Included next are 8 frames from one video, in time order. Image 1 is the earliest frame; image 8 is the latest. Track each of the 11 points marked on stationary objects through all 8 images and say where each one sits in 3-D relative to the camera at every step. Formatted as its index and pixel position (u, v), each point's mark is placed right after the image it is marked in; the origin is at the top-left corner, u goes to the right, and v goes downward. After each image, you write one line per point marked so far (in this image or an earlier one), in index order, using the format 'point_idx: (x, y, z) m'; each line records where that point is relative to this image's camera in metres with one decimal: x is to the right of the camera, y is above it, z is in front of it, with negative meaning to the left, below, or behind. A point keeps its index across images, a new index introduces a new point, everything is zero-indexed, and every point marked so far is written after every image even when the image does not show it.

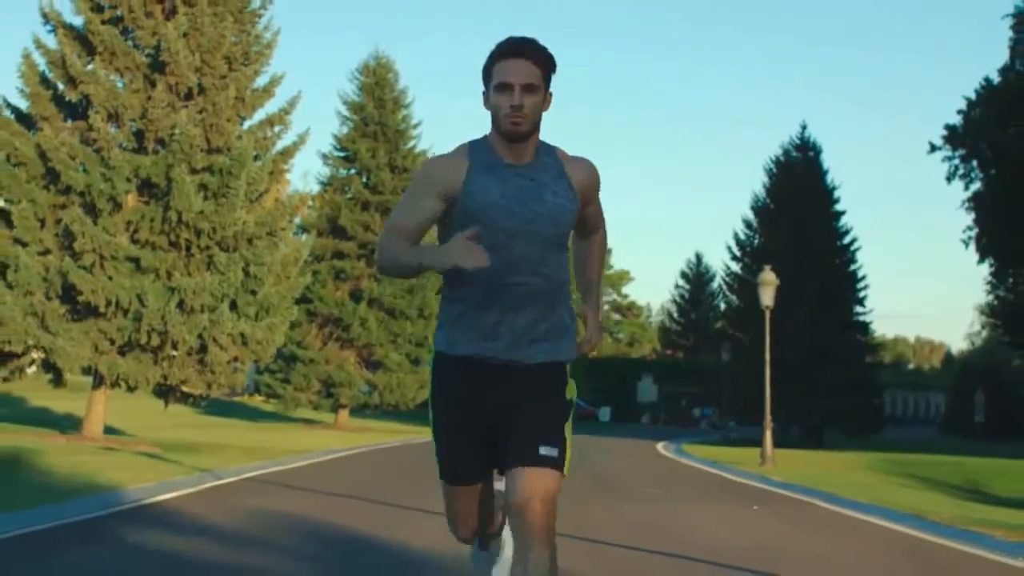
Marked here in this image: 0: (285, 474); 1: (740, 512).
0: (-3.1, -2.6, +18.9) m
1: (+2.7, -2.5, +15.5) m
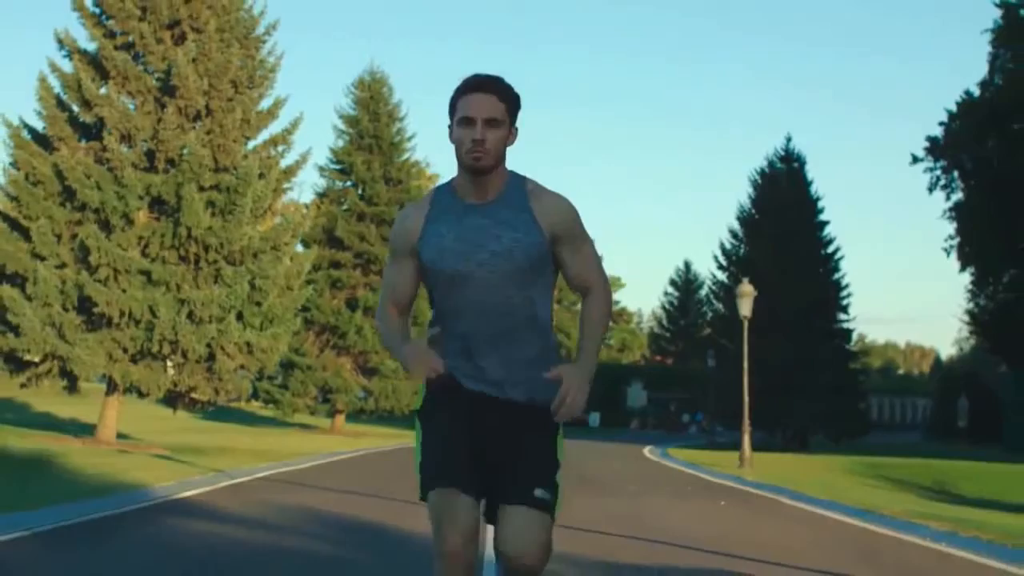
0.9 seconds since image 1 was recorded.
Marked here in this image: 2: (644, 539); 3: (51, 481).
0: (-3.2, -2.8, +20.4) m
1: (+2.6, -2.7, +17.1) m
2: (+1.4, -2.4, +13.2) m
3: (-6.4, -2.6, +18.9) m
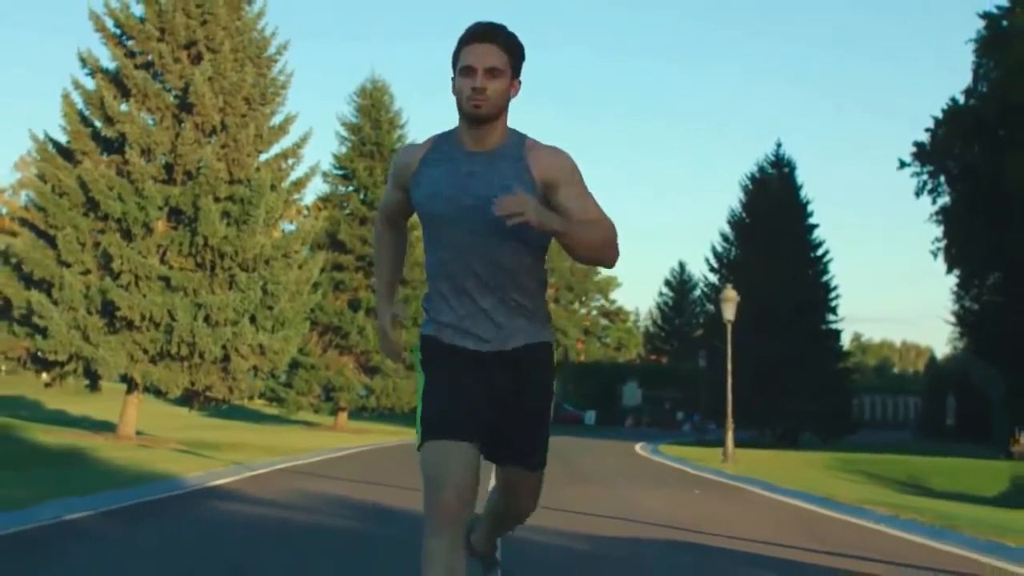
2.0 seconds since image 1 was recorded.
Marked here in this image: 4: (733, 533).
0: (-3.3, -2.9, +22.3) m
1: (+2.5, -2.9, +19.0) m
2: (+1.4, -2.5, +15.1) m
3: (-6.4, -2.8, +20.8) m
4: (+2.2, -2.4, +13.3) m
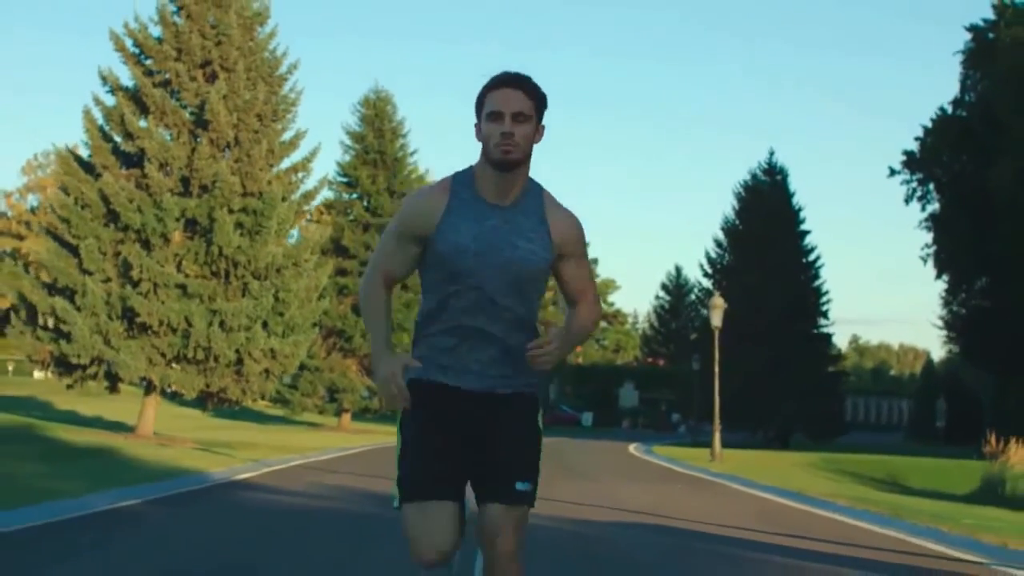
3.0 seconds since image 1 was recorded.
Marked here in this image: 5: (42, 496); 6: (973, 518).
0: (-3.3, -3.1, +24.0) m
1: (+2.5, -3.1, +20.7) m
2: (+1.3, -2.7, +16.8) m
3: (-6.5, -2.9, +22.5) m
4: (+2.2, -2.6, +15.1) m
5: (-5.6, -2.5, +16.3) m
6: (+5.2, -2.6, +15.3) m
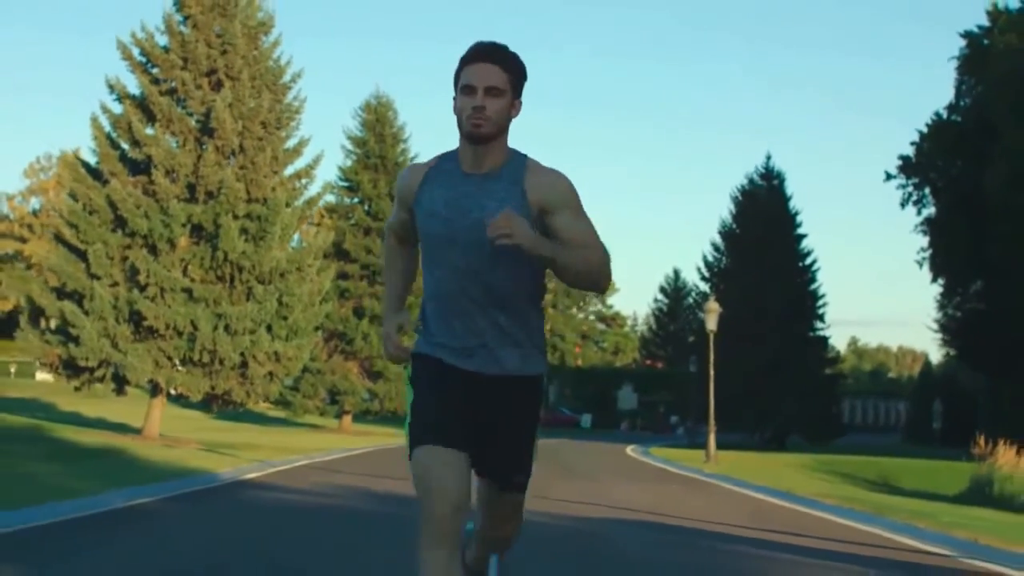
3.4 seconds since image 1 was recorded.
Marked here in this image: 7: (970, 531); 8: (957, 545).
0: (-3.4, -3.2, +24.7) m
1: (+2.5, -3.2, +21.4) m
2: (+1.3, -2.8, +17.5) m
3: (-6.5, -3.0, +23.2) m
4: (+2.1, -2.7, +15.7) m
5: (-5.6, -2.6, +17.0) m
6: (+5.1, -2.7, +16.0) m
7: (+4.8, -2.5, +14.1) m
8: (+4.2, -2.4, +12.7) m
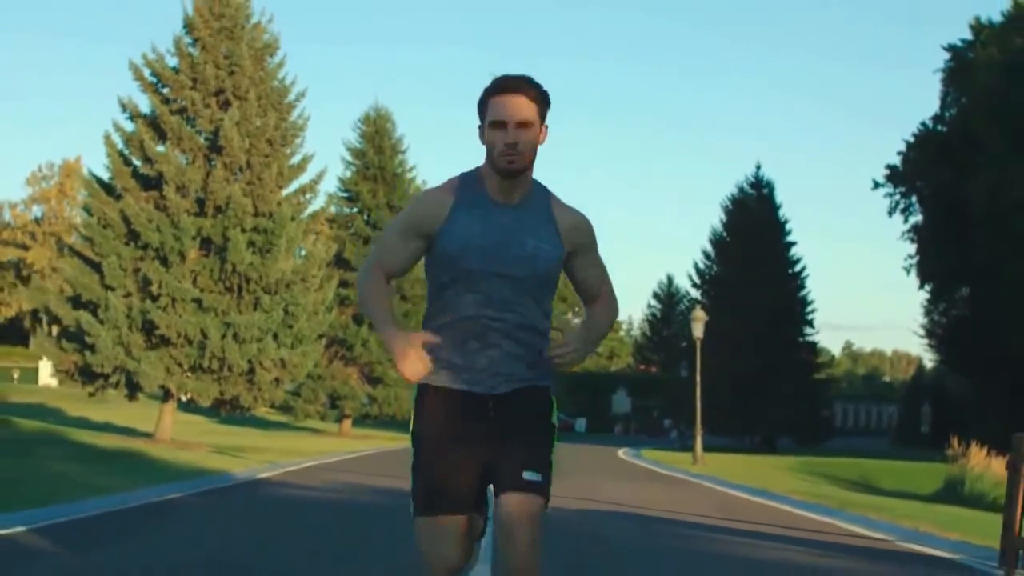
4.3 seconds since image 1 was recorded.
0: (-3.5, -3.4, +26.3) m
1: (+2.4, -3.4, +23.0) m
2: (+1.3, -3.0, +19.1) m
3: (-6.6, -3.2, +24.7) m
4: (+2.1, -2.8, +17.3) m
5: (-5.7, -2.8, +18.6) m
6: (+5.1, -2.9, +17.6) m
7: (+4.7, -2.7, +15.8) m
8: (+4.1, -2.6, +14.3) m
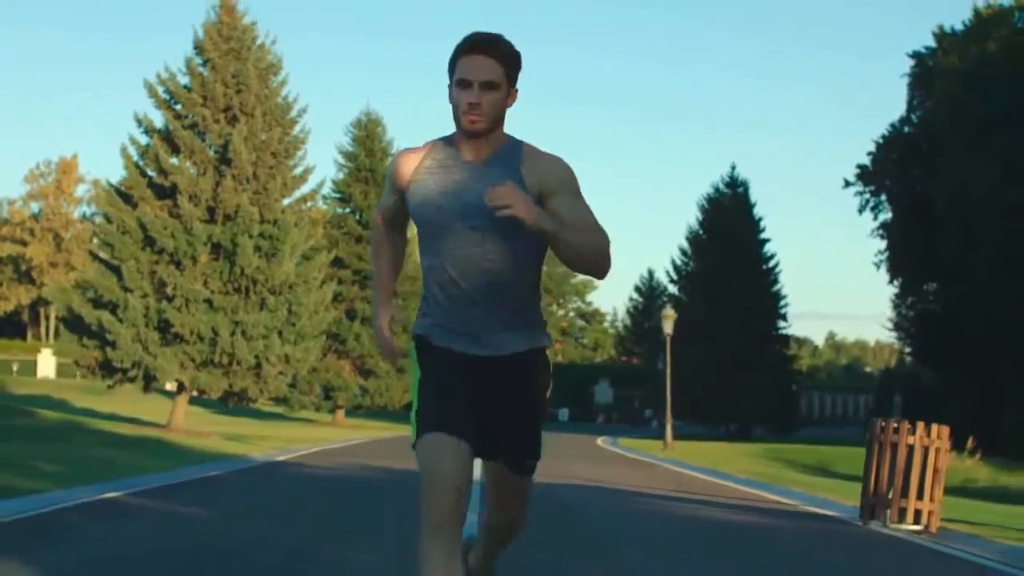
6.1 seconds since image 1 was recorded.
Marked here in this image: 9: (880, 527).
0: (-3.8, -3.5, +29.5) m
1: (+2.1, -3.5, +26.3) m
2: (+1.0, -3.1, +22.3) m
3: (-6.9, -3.3, +27.9) m
4: (+1.8, -3.0, +20.6) m
5: (-6.0, -2.9, +21.8) m
6: (+4.8, -3.0, +20.9) m
7: (+4.5, -2.9, +19.0) m
8: (+3.9, -2.7, +17.6) m
9: (+3.6, -2.4, +13.6) m
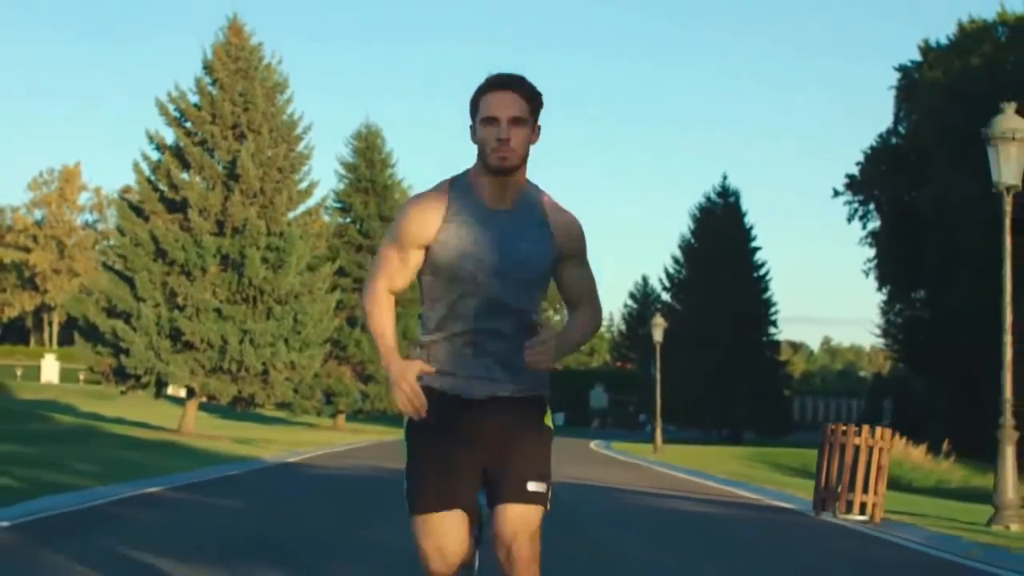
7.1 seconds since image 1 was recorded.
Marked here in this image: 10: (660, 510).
0: (-3.9, -3.8, +31.2) m
1: (+2.0, -3.7, +28.0) m
2: (+0.9, -3.4, +24.0) m
3: (-7.0, -3.6, +29.6) m
4: (+1.8, -3.2, +22.3) m
5: (-6.0, -3.2, +23.5) m
6: (+4.8, -3.2, +22.6) m
7: (+4.4, -3.1, +20.7) m
8: (+3.8, -2.9, +19.3) m
9: (+3.6, -2.6, +15.3) m
10: (+1.8, -2.9, +18.1) m
